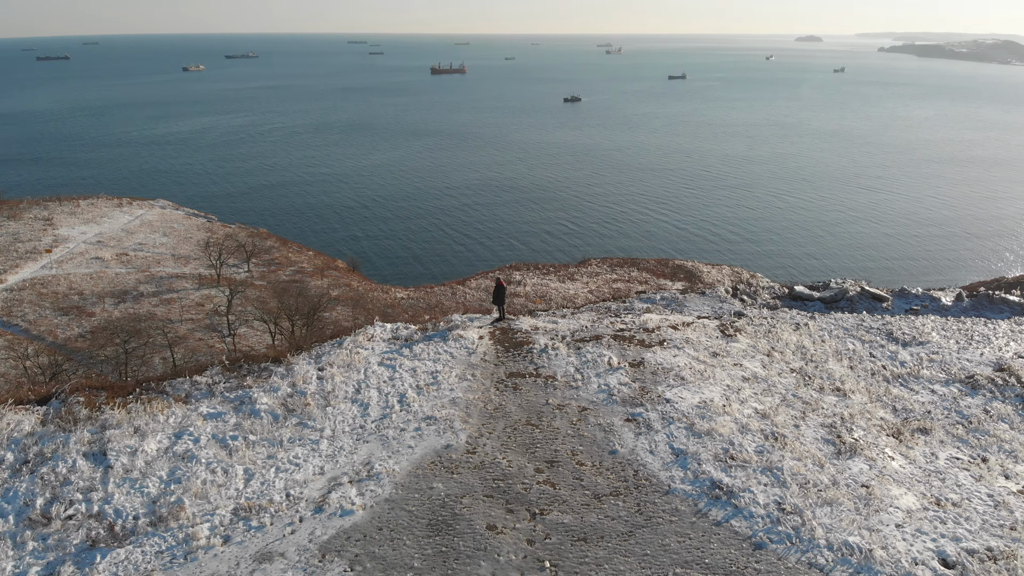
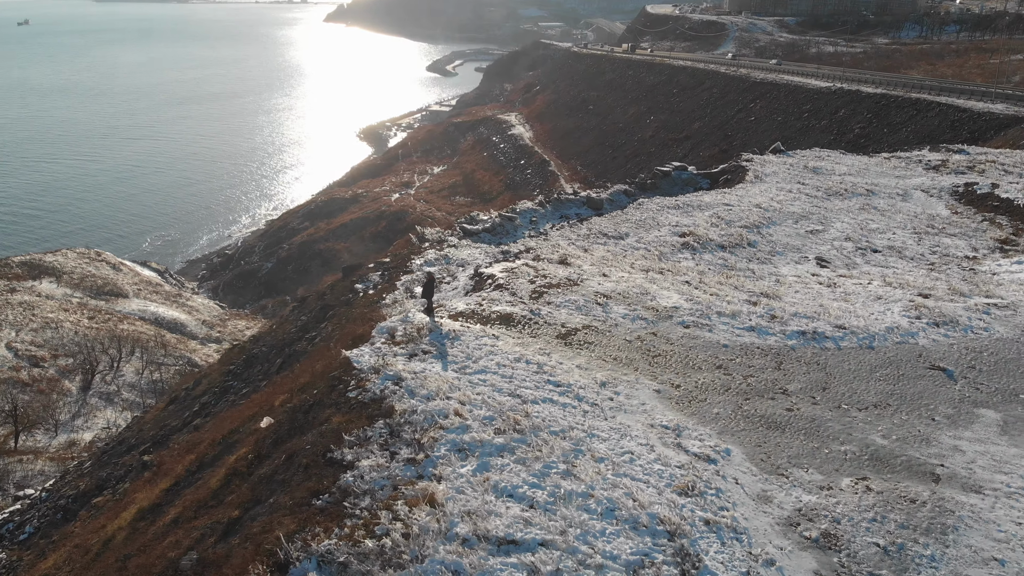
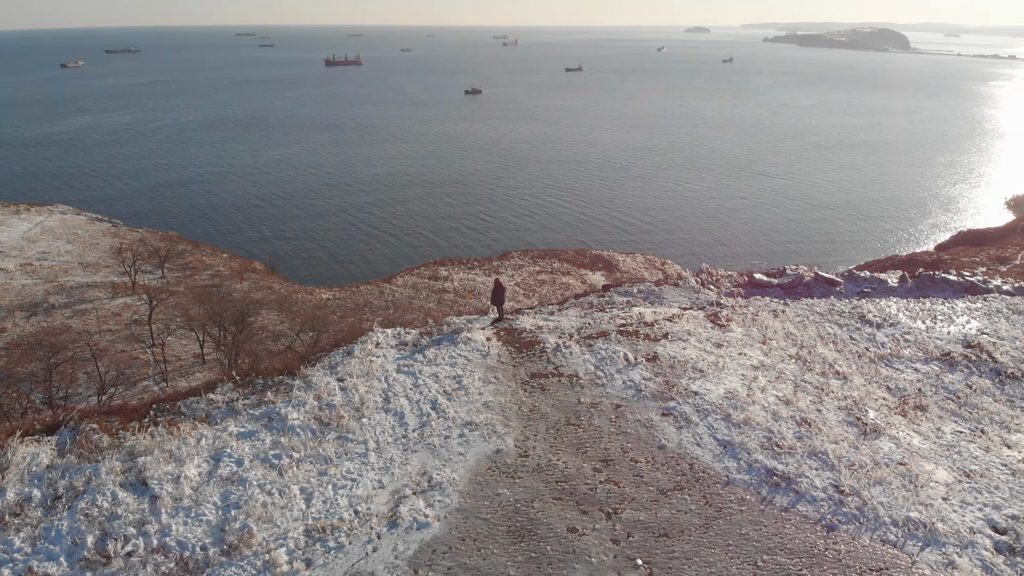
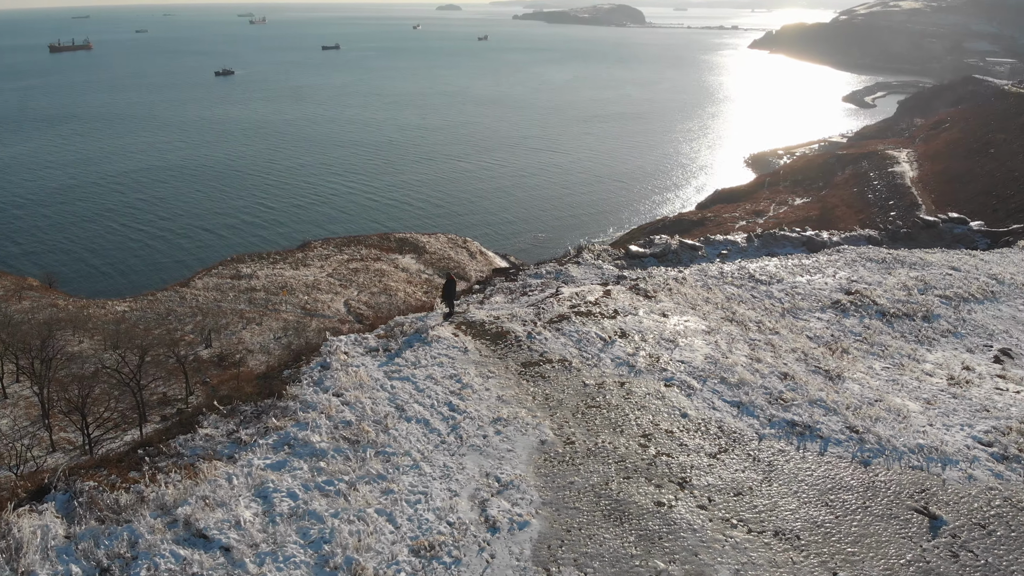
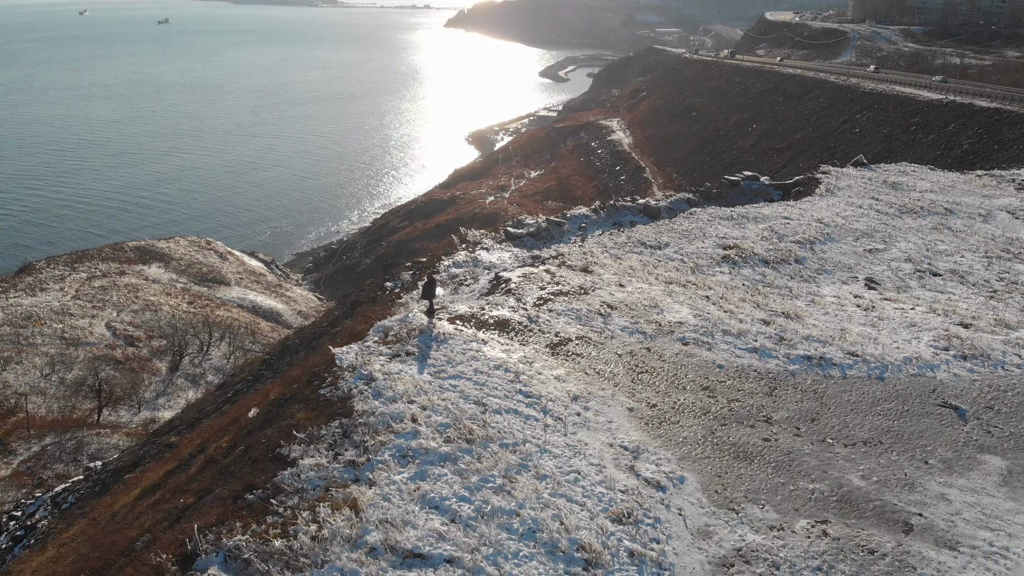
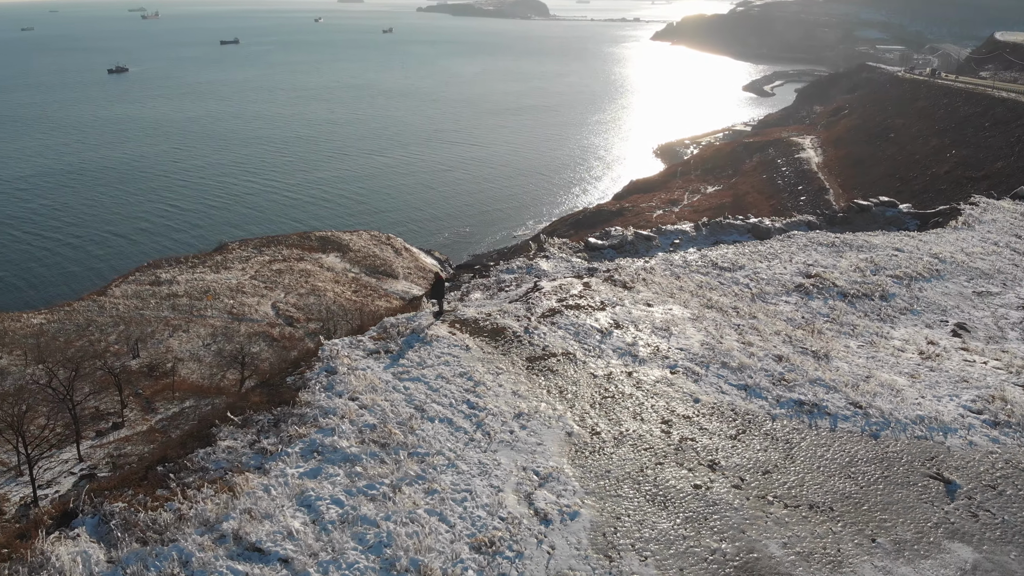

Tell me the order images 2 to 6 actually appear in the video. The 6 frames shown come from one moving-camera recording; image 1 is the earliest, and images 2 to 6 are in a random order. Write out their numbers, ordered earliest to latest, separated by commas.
3, 4, 6, 5, 2
